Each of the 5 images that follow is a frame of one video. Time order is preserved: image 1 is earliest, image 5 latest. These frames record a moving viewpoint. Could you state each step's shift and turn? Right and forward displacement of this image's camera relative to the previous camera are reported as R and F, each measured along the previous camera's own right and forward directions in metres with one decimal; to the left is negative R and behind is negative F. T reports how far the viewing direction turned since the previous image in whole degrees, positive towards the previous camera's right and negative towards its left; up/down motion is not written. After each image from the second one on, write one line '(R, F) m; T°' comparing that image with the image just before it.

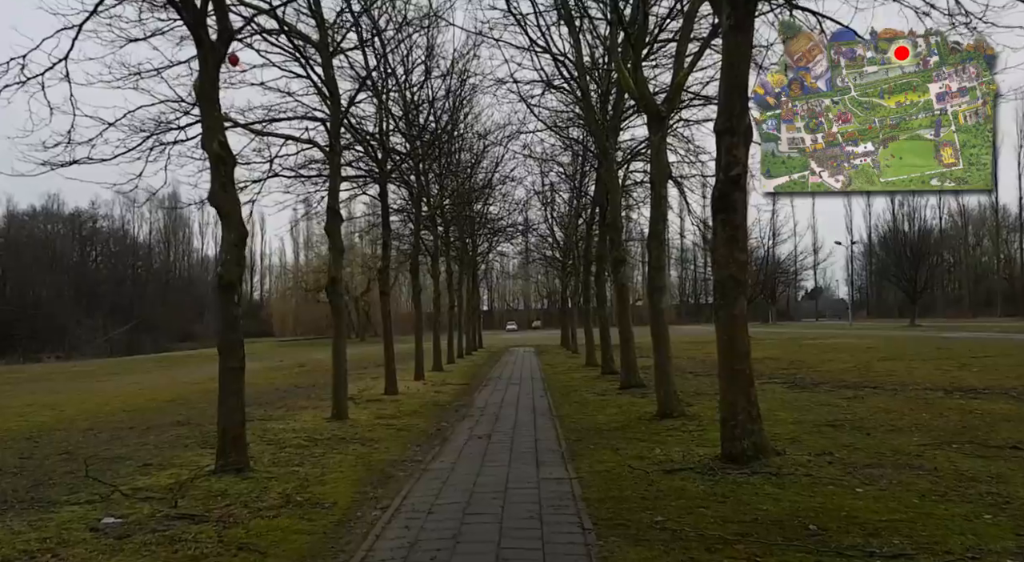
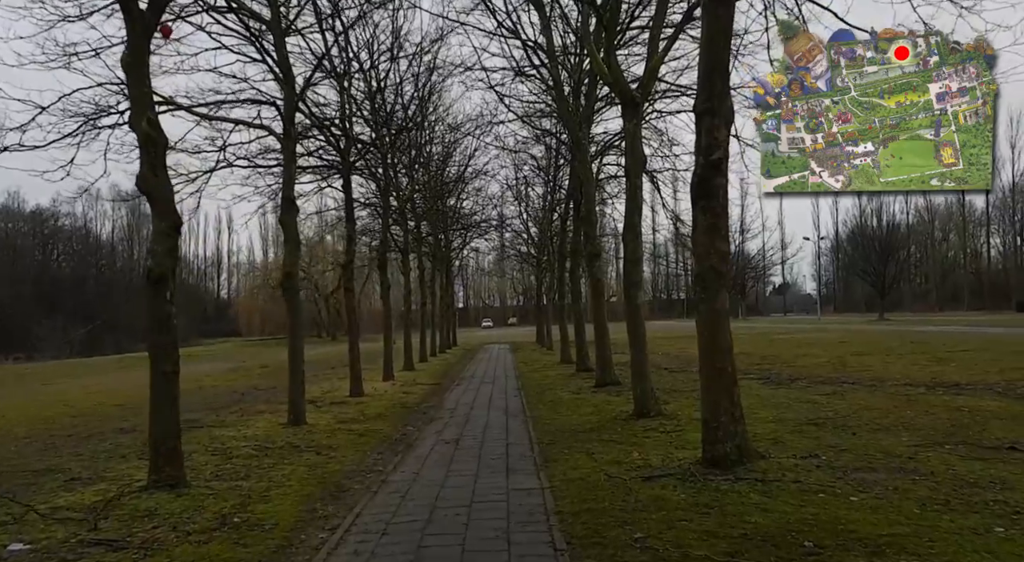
(+0.1, +0.6) m; +2°
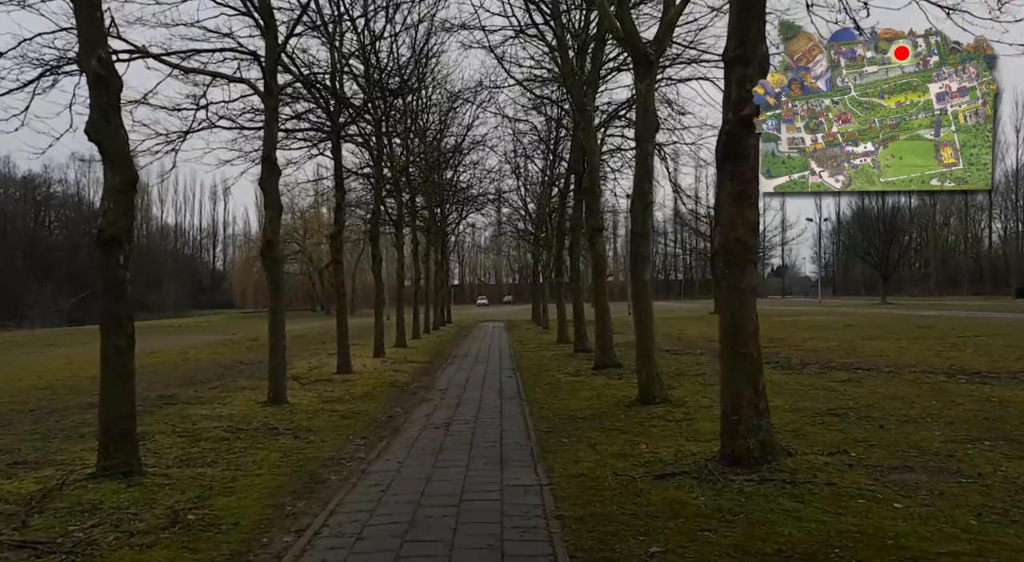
(0.0, +0.8) m; 0°
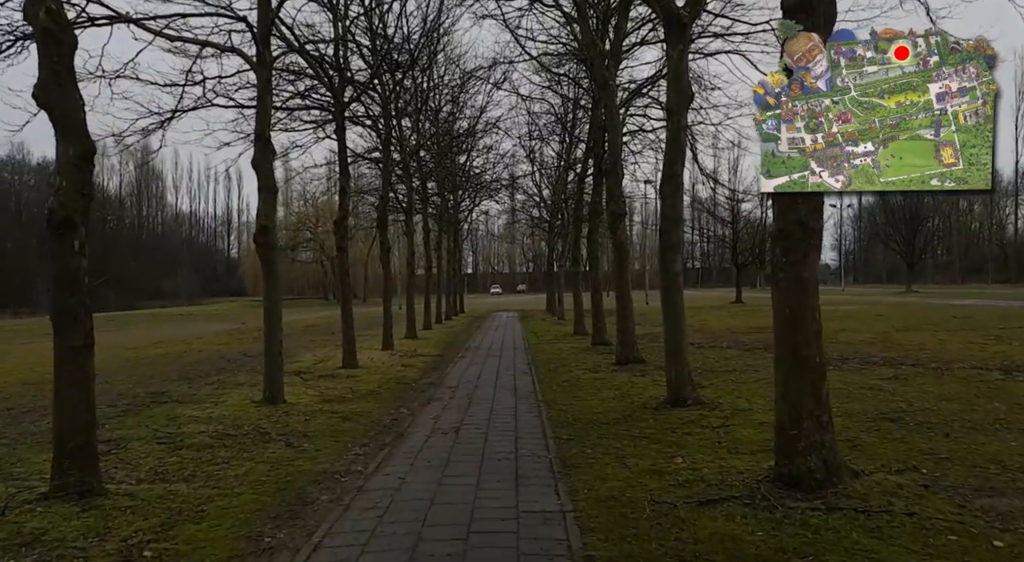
(0.0, +0.9) m; -1°
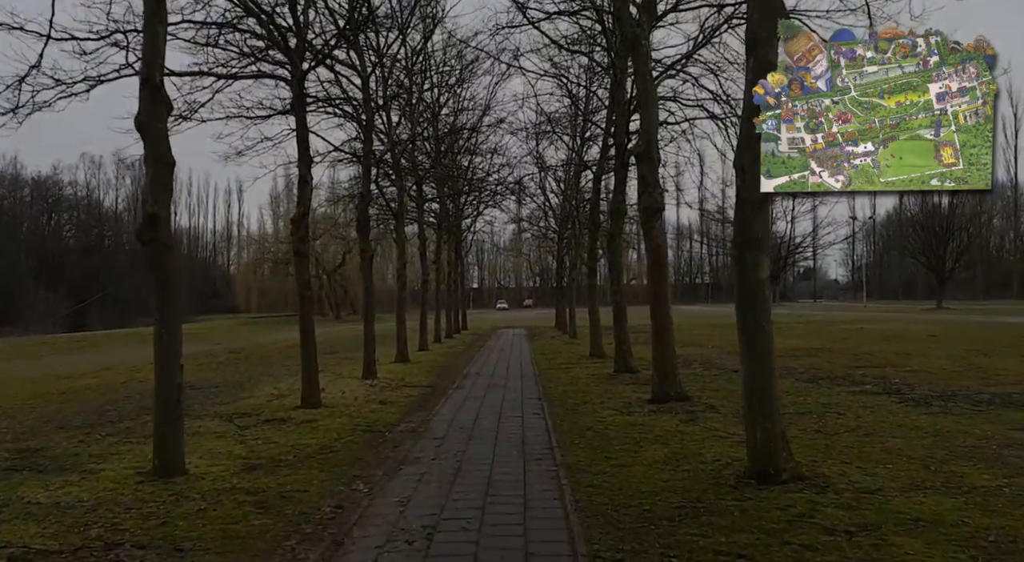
(0.0, +3.0) m; 0°
